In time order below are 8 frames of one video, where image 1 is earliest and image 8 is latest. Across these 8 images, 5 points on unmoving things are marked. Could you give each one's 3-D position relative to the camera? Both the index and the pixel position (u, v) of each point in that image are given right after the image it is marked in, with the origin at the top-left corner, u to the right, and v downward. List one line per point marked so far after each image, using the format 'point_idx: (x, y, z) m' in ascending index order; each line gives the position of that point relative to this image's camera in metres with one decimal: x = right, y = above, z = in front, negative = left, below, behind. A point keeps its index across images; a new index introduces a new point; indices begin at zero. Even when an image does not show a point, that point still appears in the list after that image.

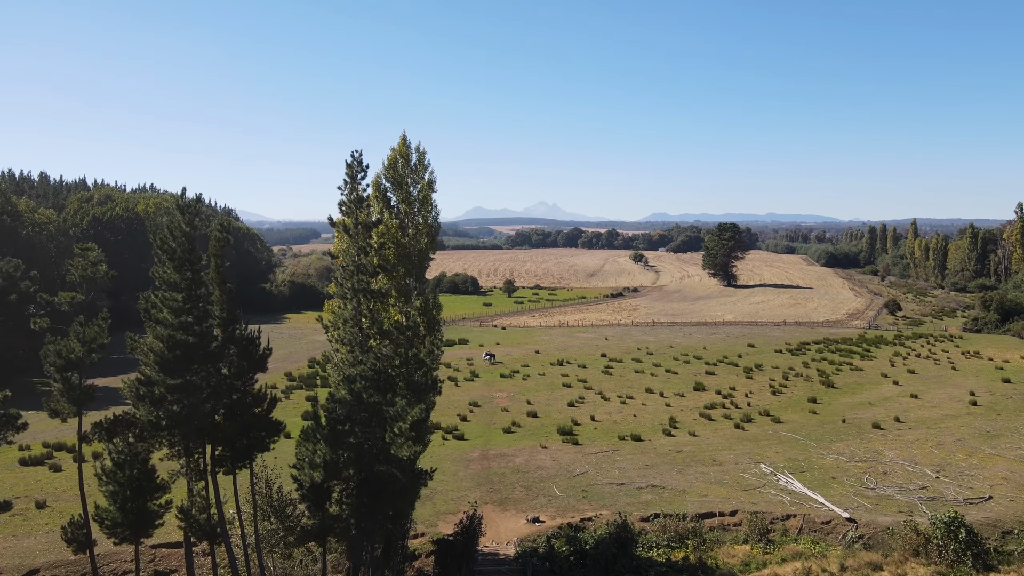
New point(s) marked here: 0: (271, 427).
0: (-7.9, -4.6, +18.1) m
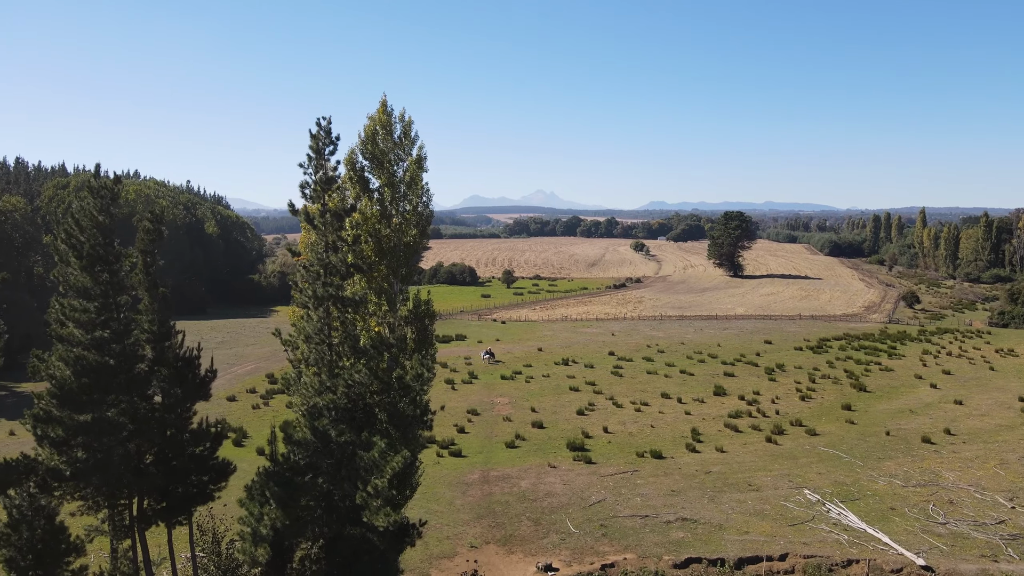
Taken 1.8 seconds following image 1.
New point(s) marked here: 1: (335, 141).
0: (-7.6, -4.7, +14.5) m
1: (-4.7, +3.9, +14.7) m
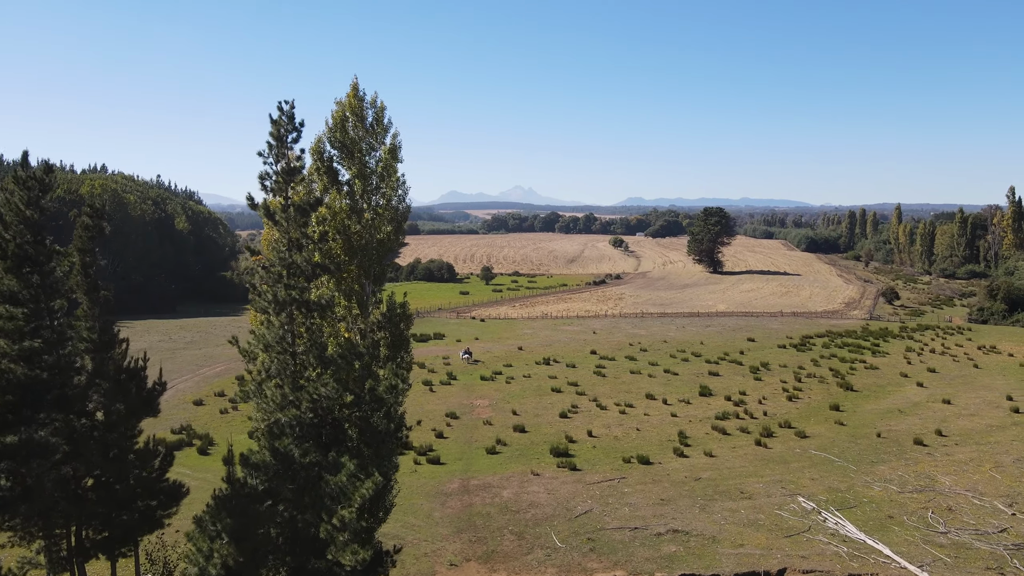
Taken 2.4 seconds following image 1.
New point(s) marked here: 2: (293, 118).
0: (-8.0, -4.8, +12.9) m
1: (-5.1, +3.8, +13.1) m
2: (-5.1, +4.0, +12.8) m
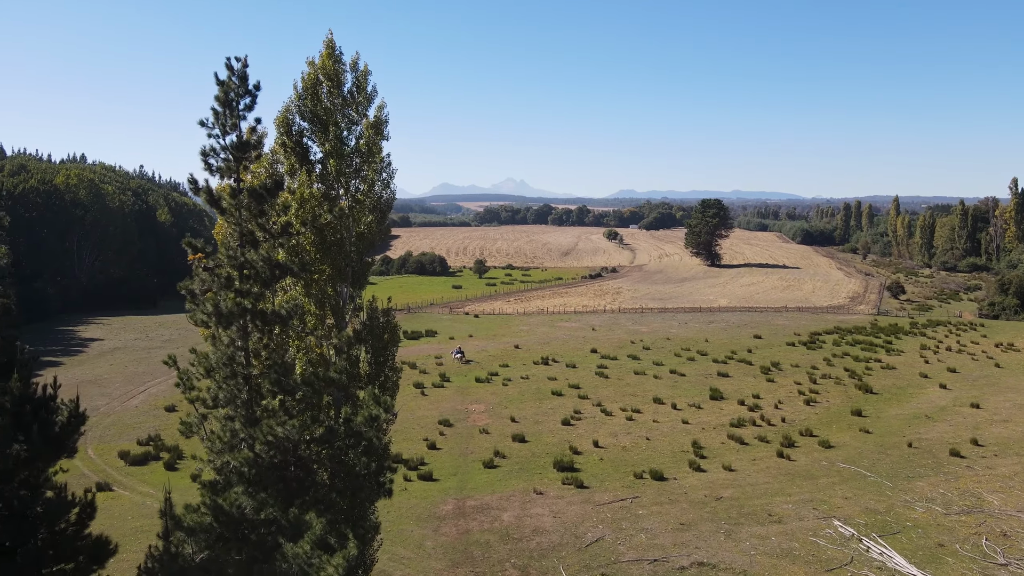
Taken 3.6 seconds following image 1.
0: (-7.8, -4.9, +10.3) m
1: (-4.9, +3.7, +10.5) m
2: (-4.9, +3.8, +10.2) m
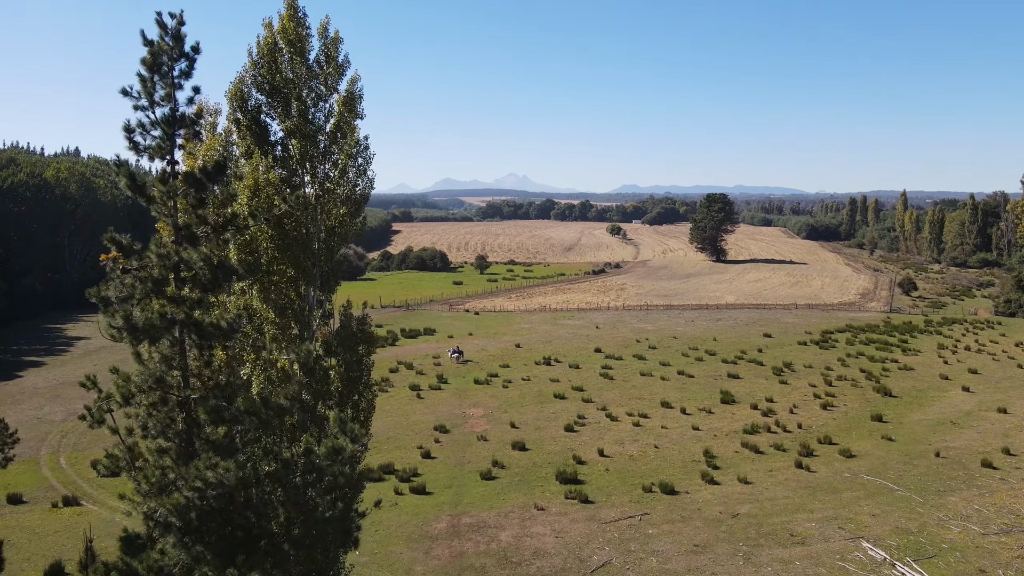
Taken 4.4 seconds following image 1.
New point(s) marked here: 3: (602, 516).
0: (-7.9, -5.0, +8.7) m
1: (-5.0, +3.7, +8.8) m
2: (-5.0, +3.8, +8.5) m
3: (+3.2, -8.0, +19.6) m
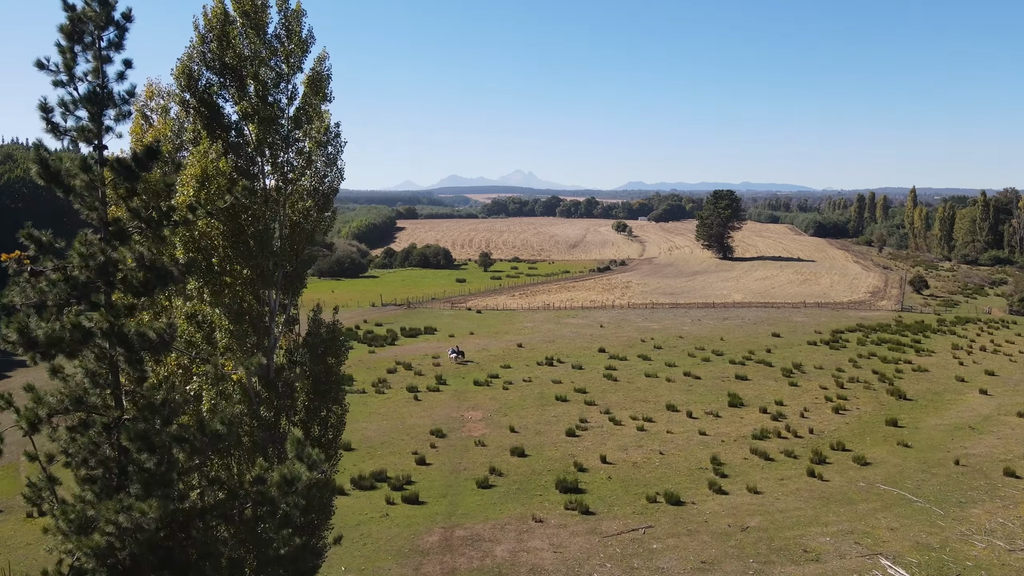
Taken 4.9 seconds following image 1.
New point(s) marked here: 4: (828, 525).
0: (-8.1, -5.0, +7.7) m
1: (-5.2, +3.6, +7.8) m
2: (-5.3, +3.7, +7.5) m
3: (+3.1, -8.0, +18.6) m
4: (+10.6, -7.9, +18.6) m
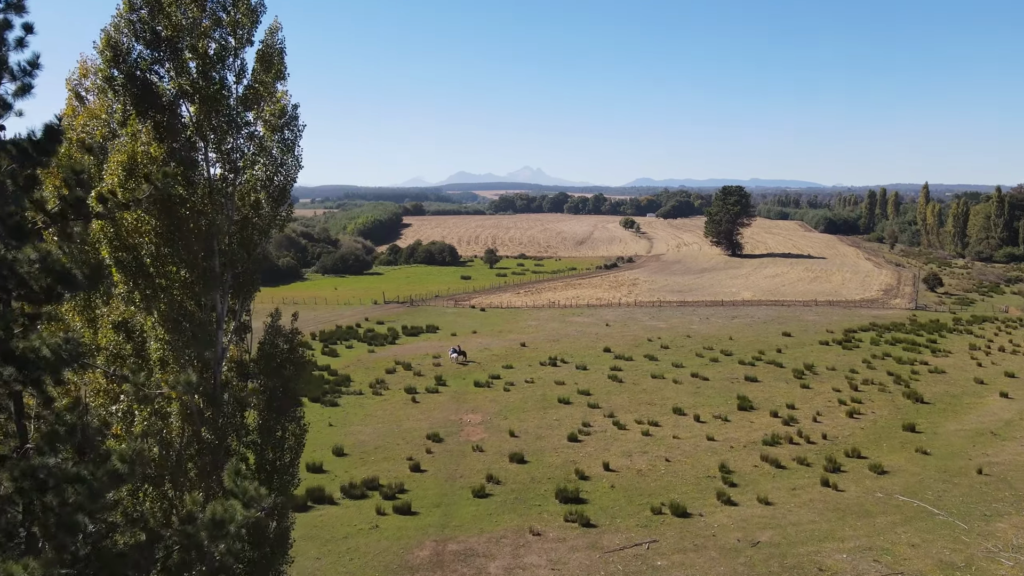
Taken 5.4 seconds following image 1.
0: (-8.4, -5.1, +6.8) m
1: (-5.5, +3.6, +6.8) m
2: (-5.5, +3.7, +6.5) m
3: (+3.0, -8.0, +17.5) m
4: (+10.4, -7.9, +17.4) m
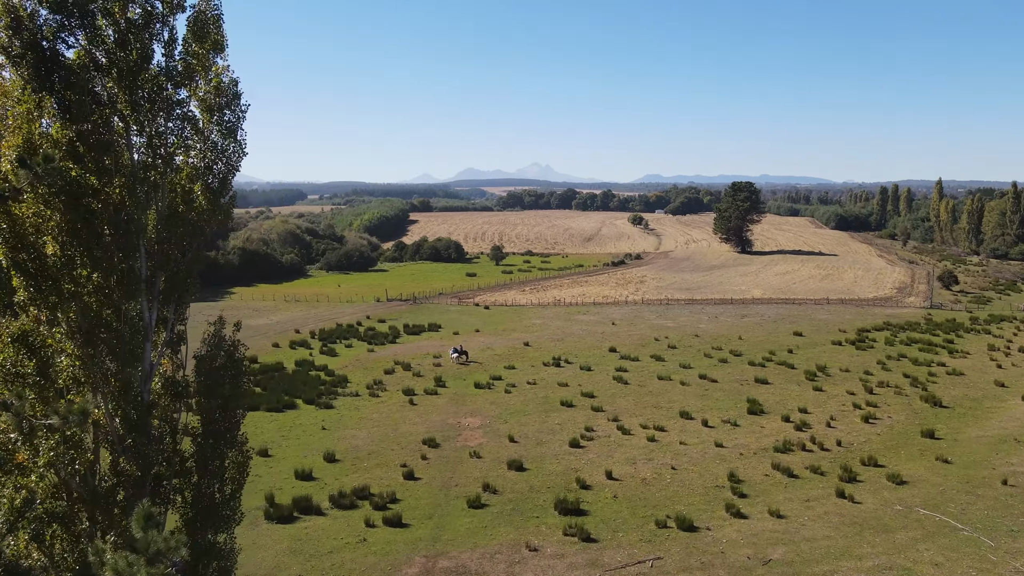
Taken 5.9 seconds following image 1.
0: (-8.7, -5.1, +5.9) m
1: (-5.8, +3.5, +5.8) m
2: (-5.8, +3.6, +5.5) m
3: (+2.8, -8.0, +16.5) m
4: (+10.3, -7.9, +16.3) m
